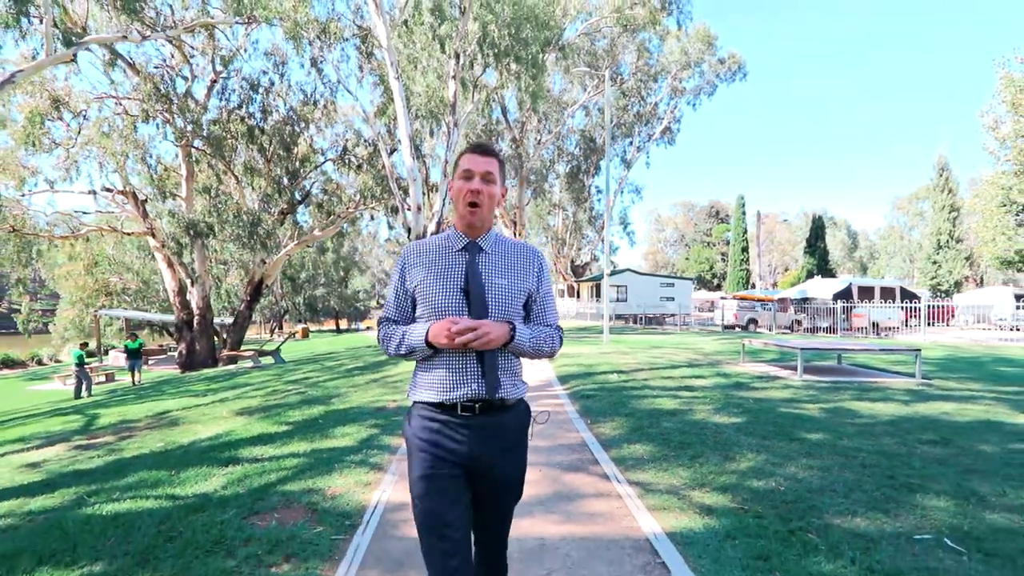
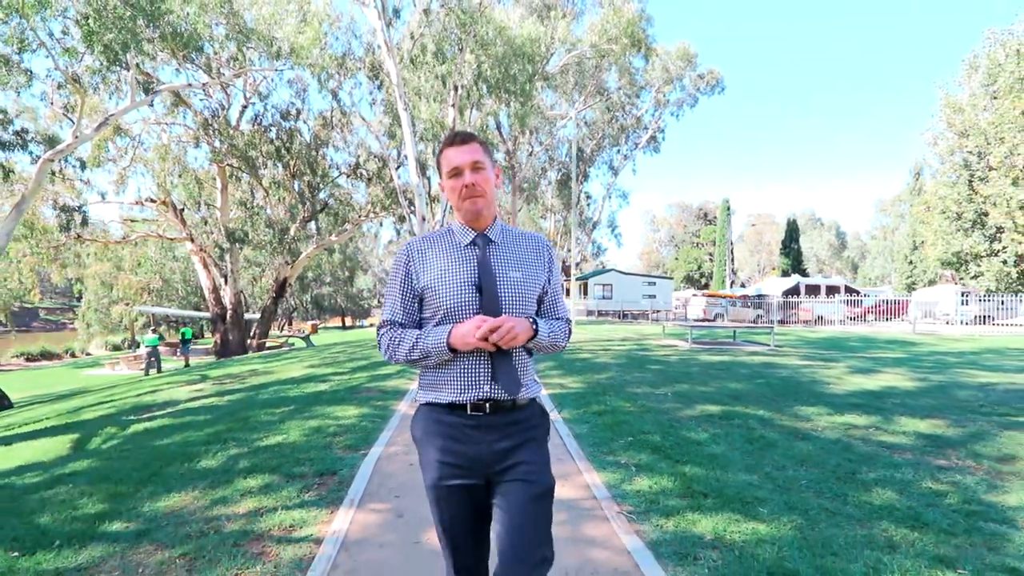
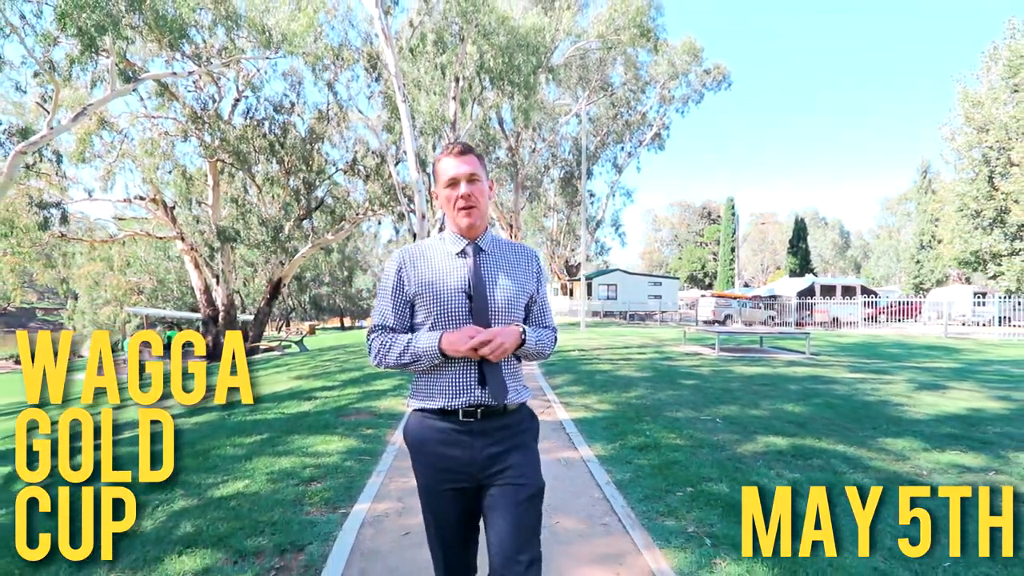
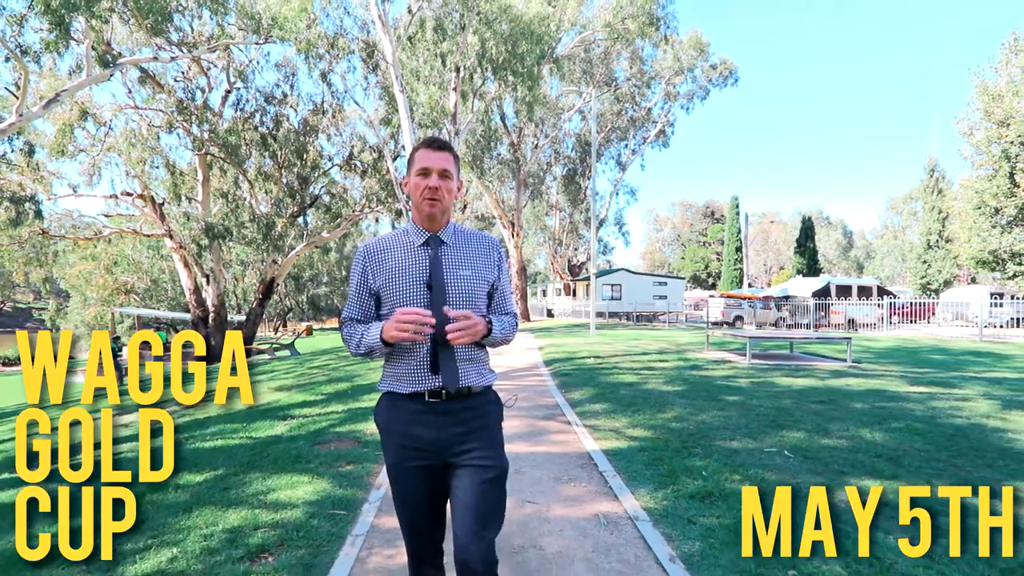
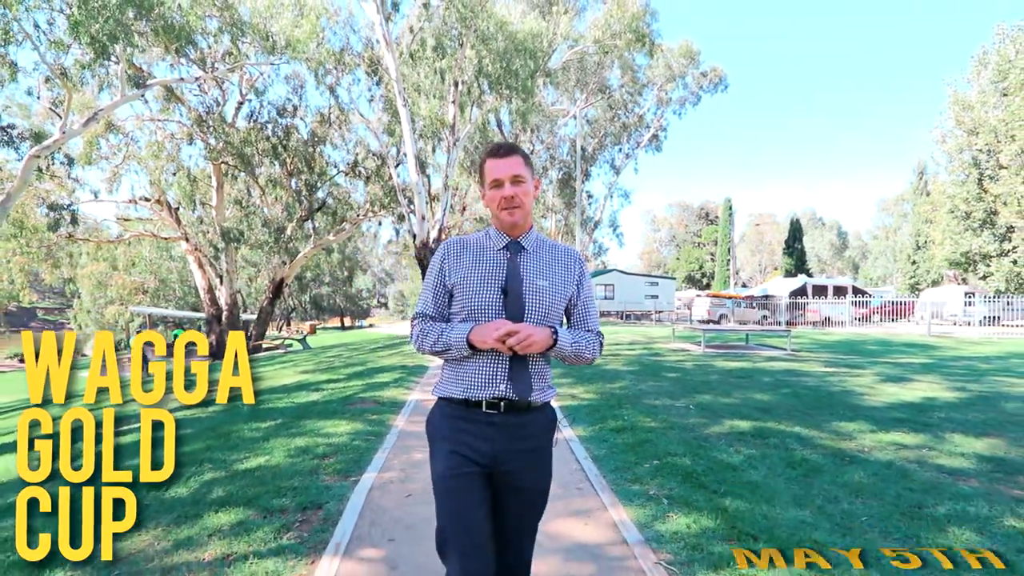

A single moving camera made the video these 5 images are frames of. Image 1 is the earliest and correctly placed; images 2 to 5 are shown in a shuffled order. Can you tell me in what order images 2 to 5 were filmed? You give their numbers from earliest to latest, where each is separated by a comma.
4, 3, 5, 2
